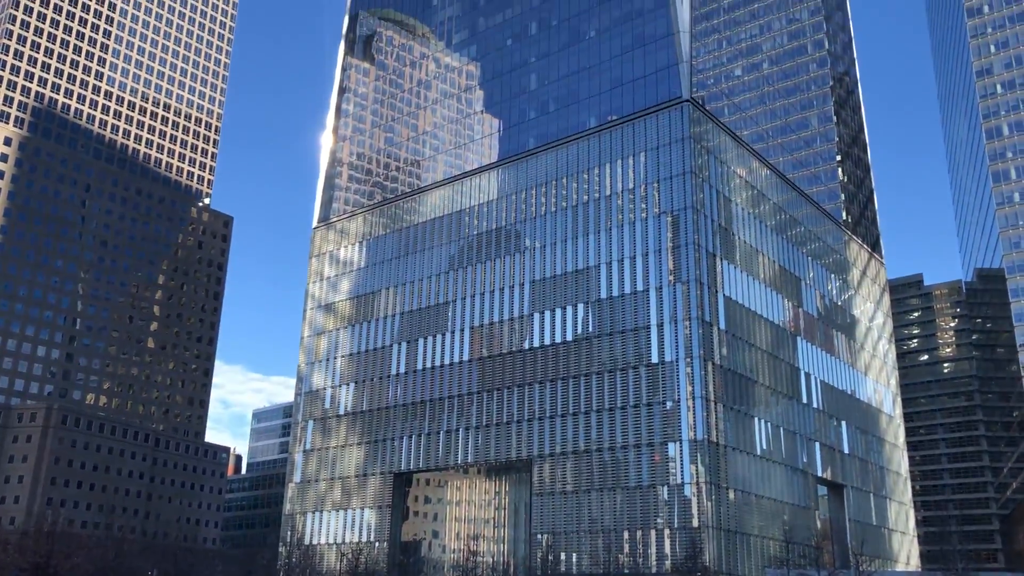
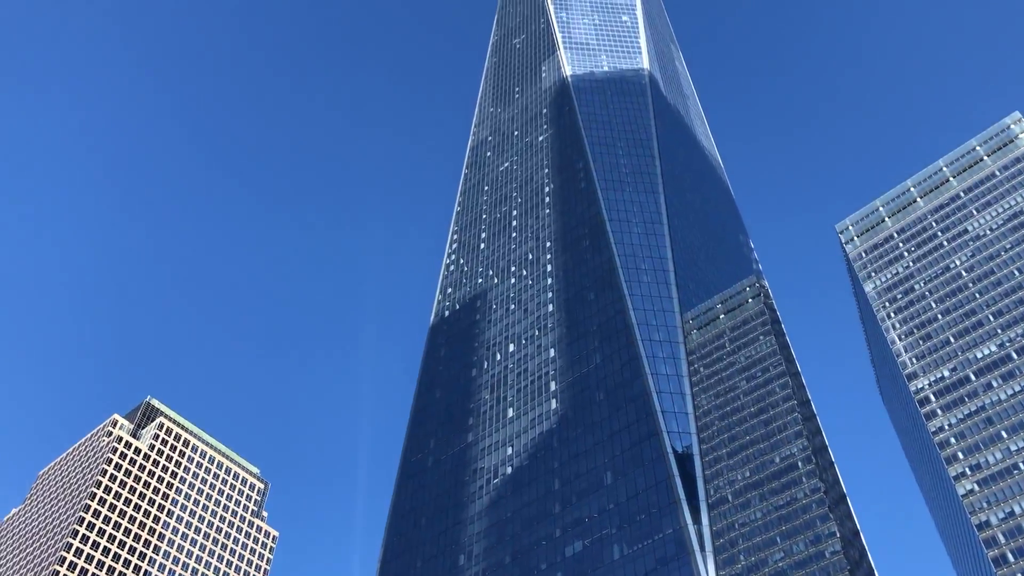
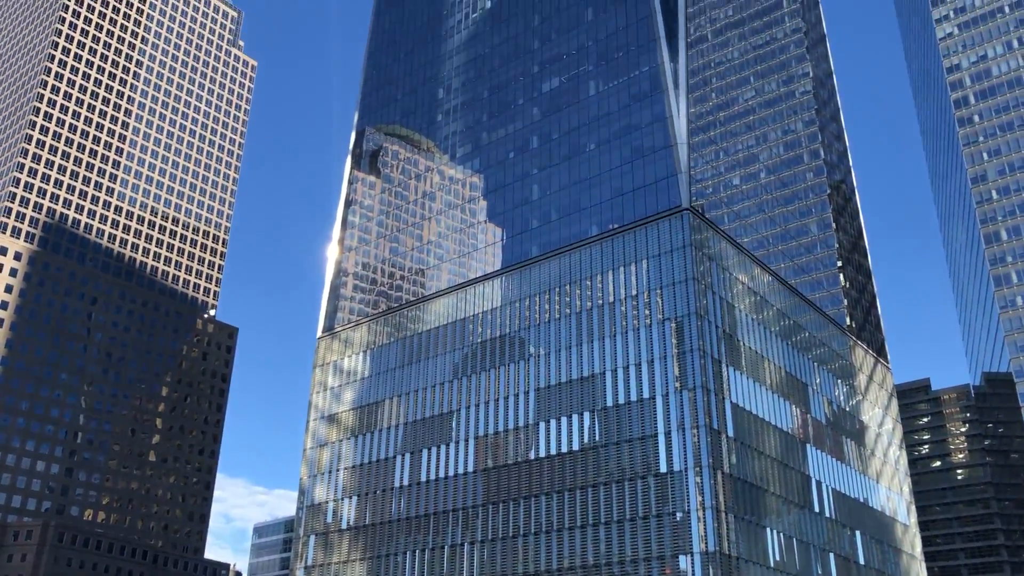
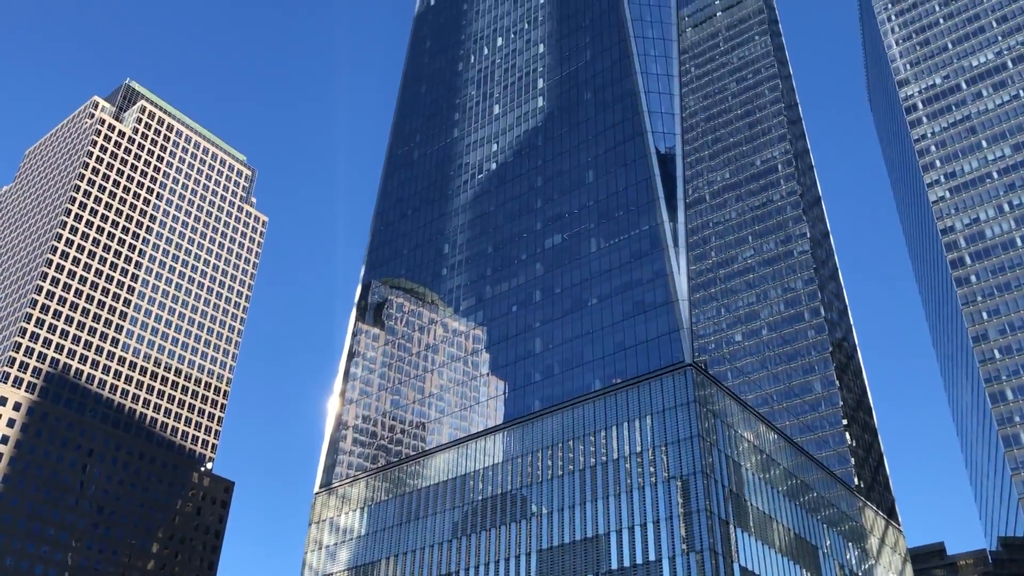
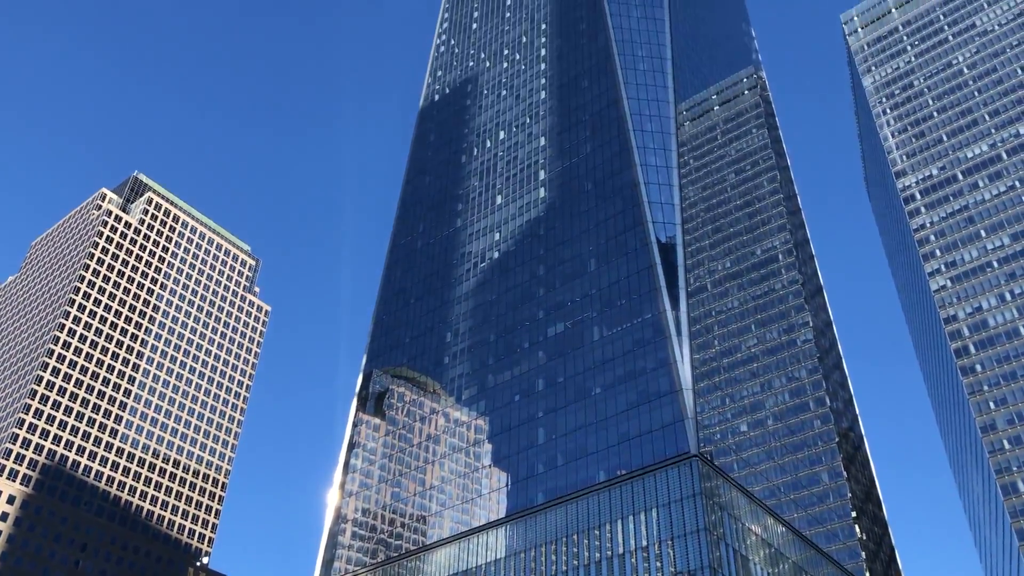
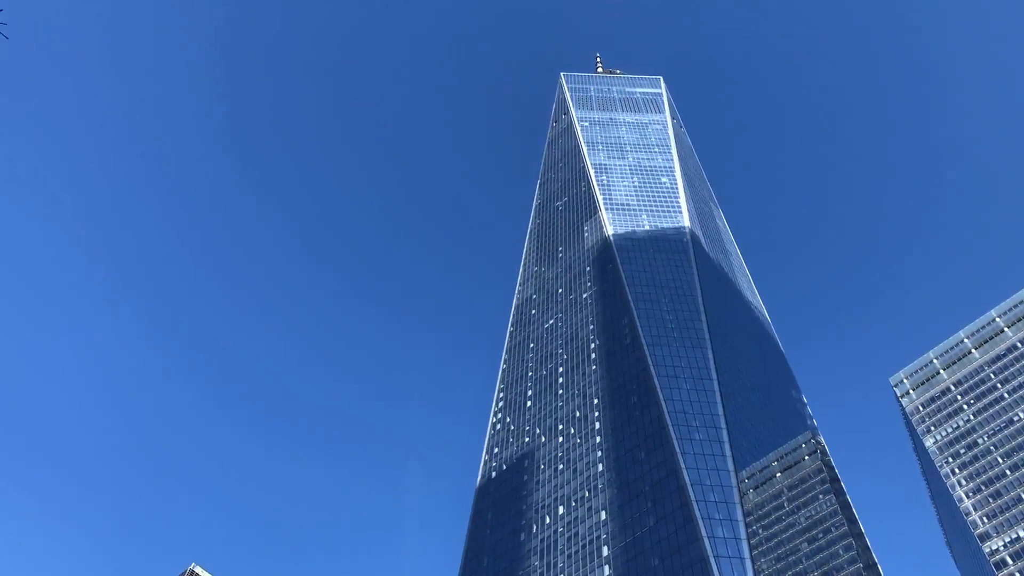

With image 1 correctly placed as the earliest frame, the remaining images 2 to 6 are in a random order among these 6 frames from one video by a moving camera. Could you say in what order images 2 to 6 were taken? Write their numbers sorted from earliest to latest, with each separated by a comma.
3, 4, 5, 2, 6
